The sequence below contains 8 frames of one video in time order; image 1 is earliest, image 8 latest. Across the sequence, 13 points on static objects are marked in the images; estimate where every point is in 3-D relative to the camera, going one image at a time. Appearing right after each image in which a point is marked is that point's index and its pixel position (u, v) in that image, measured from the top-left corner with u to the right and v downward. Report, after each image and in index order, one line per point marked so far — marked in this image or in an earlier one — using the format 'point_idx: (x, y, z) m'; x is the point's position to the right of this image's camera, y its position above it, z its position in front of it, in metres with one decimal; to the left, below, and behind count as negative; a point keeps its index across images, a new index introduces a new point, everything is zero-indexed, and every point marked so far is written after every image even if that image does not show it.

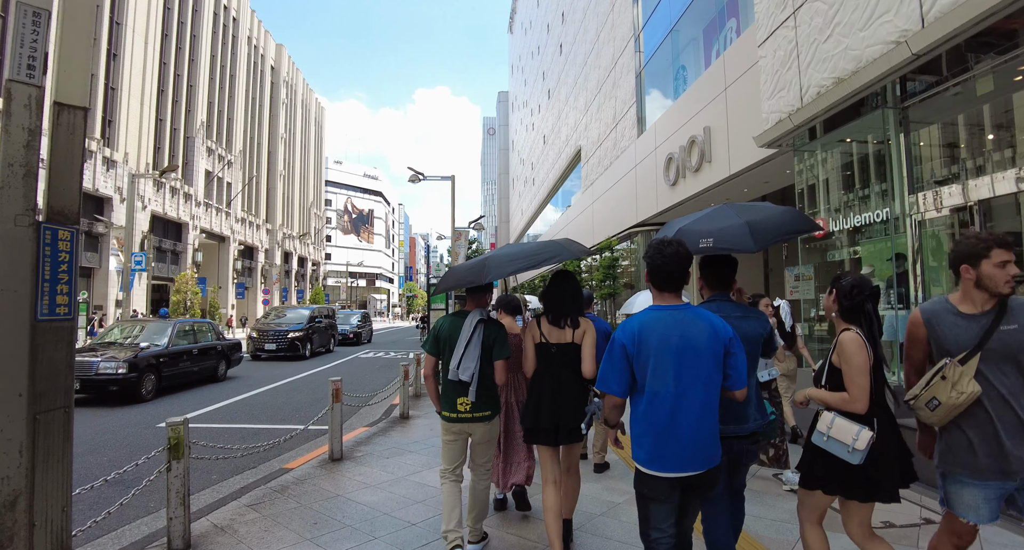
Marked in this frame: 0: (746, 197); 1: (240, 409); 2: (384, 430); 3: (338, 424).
0: (+5.8, +1.9, +13.4) m
1: (-4.5, -2.2, +8.9) m
2: (-1.6, -2.0, +6.6) m
3: (-1.8, -1.5, +5.5) m
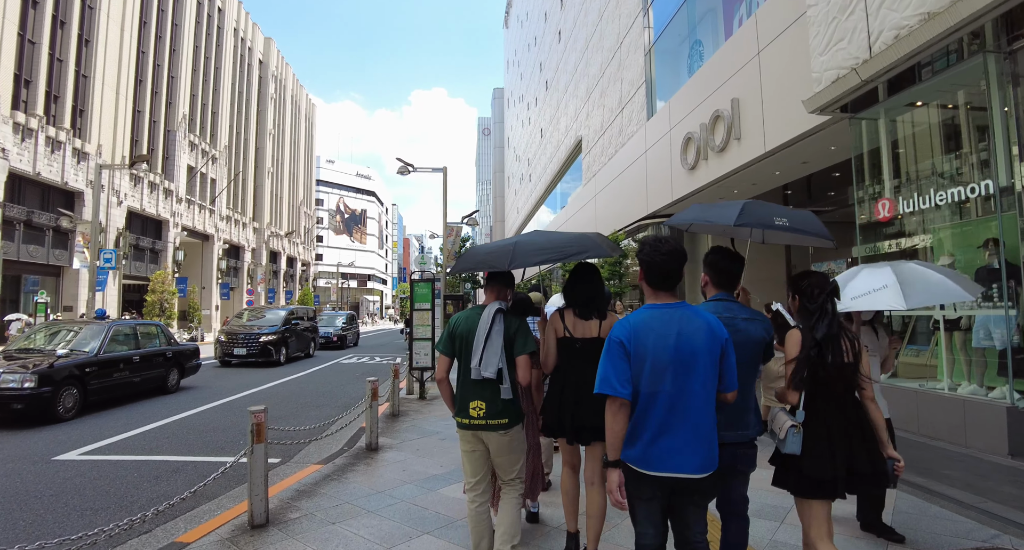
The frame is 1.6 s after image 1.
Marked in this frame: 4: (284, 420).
0: (+5.7, +2.0, +11.8) m
1: (-4.5, -2.1, +7.2) m
2: (-1.6, -1.8, +5.0) m
3: (-1.8, -1.4, +3.8) m
4: (-3.4, -2.2, +7.9) m
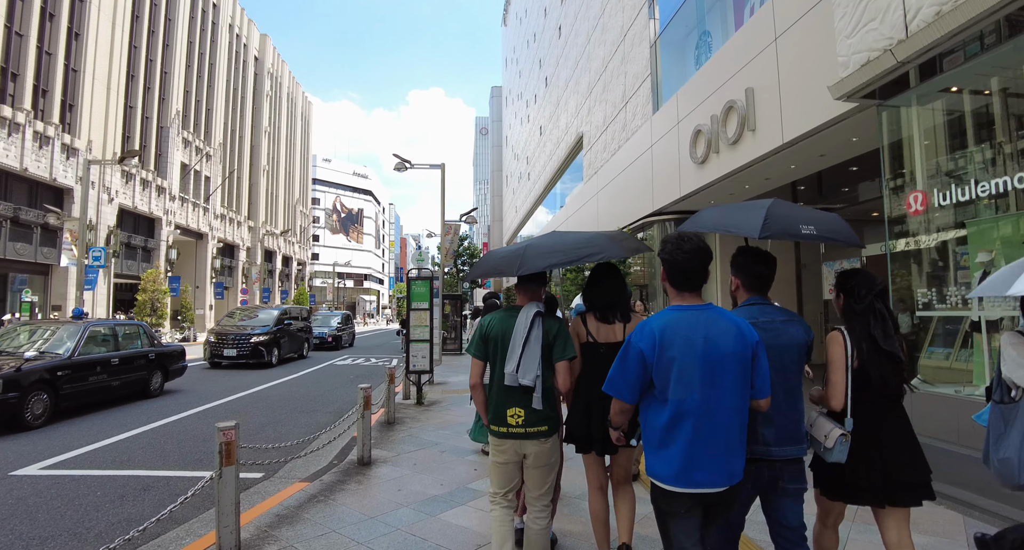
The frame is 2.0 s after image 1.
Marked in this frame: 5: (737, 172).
0: (+5.8, +2.1, +11.3) m
1: (-4.4, -2.1, +6.6) m
2: (-1.5, -1.8, +4.4) m
3: (-1.7, -1.4, +3.2) m
4: (-3.3, -2.1, +7.3) m
5: (+4.6, +2.1, +10.9) m
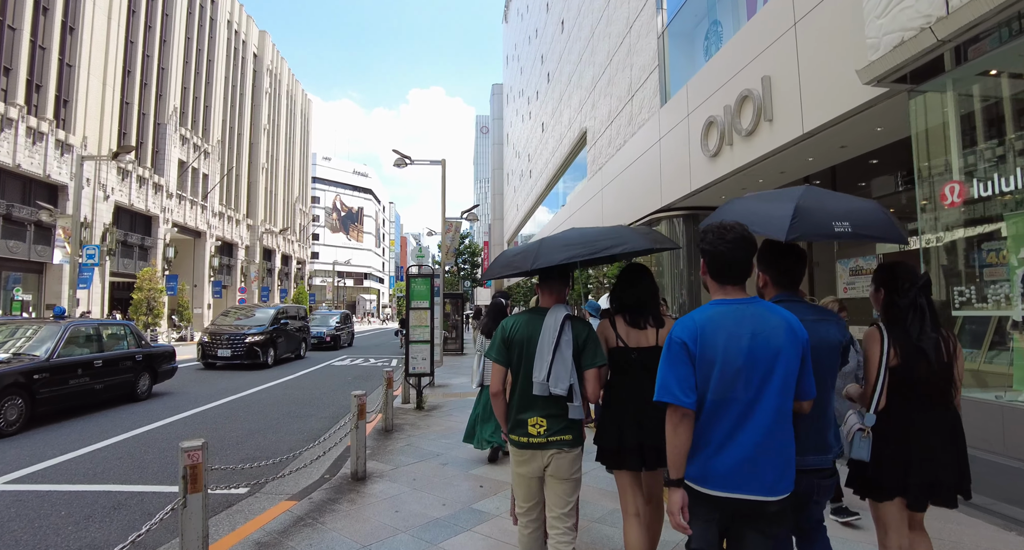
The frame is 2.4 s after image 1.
0: (+5.8, +2.1, +10.8) m
1: (-4.3, -2.0, +6.1) m
2: (-1.4, -1.8, +4.0) m
3: (-1.6, -1.3, +2.8) m
4: (-3.2, -2.1, +6.9) m
5: (+4.7, +2.1, +10.4) m
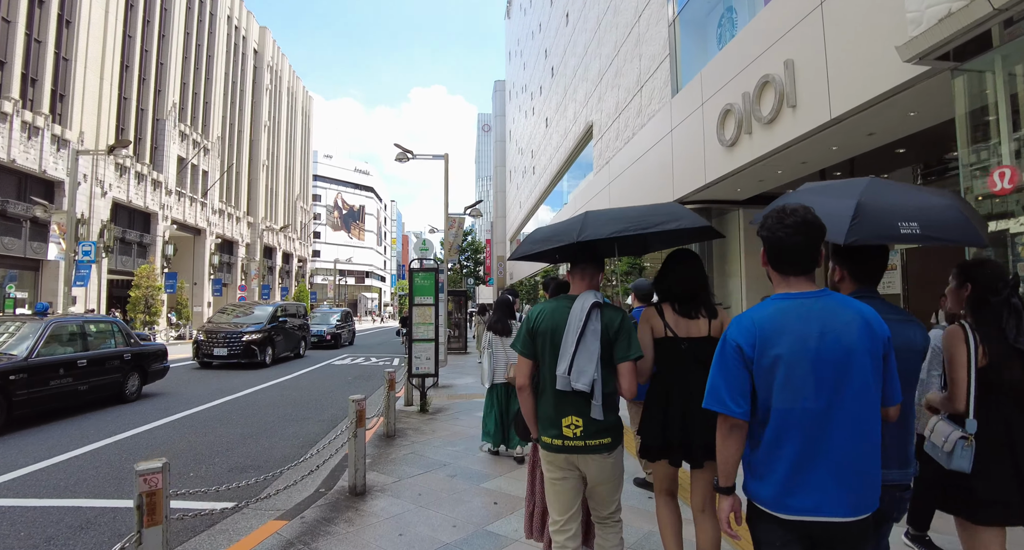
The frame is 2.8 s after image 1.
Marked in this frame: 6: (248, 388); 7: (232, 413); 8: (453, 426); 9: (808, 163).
0: (+6.0, +2.2, +10.3) m
1: (-4.2, -1.9, +5.7) m
2: (-1.3, -1.7, +3.5) m
3: (-1.5, -1.3, +2.3) m
4: (-3.1, -2.0, +6.4) m
5: (+4.8, +2.2, +9.9) m
6: (-5.8, -2.5, +11.8) m
7: (-4.4, -2.2, +8.5) m
8: (-0.8, -2.1, +7.3) m
9: (+5.8, +2.2, +10.4) m
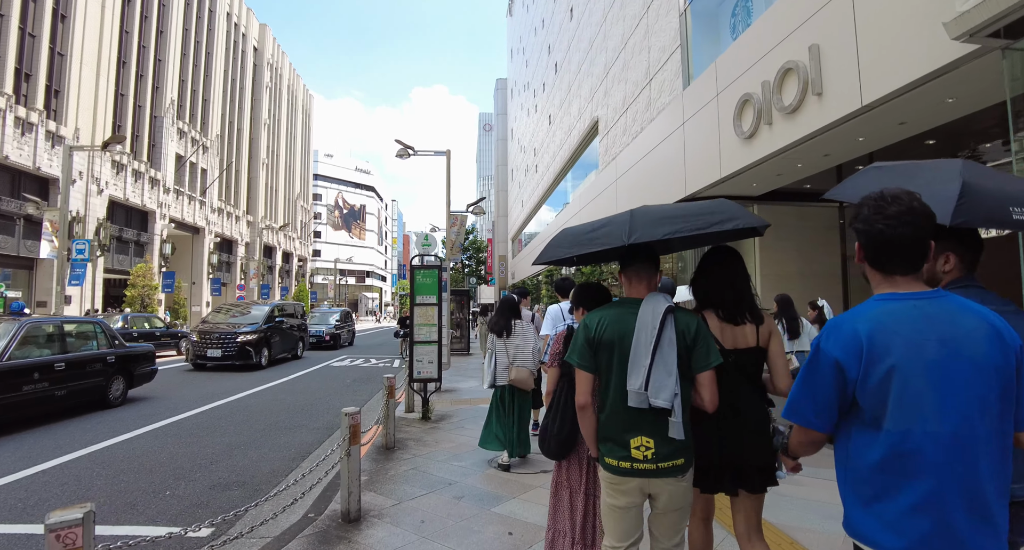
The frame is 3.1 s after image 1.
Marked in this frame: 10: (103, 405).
0: (+6.1, +2.2, +9.7) m
1: (-4.1, -1.9, +5.1) m
2: (-1.2, -1.7, +3.0) m
3: (-1.4, -1.2, +1.8) m
4: (-3.0, -2.0, +5.9) m
5: (+4.9, +2.2, +9.4) m
6: (-5.7, -2.5, +11.3) m
7: (-4.3, -2.1, +8.0) m
8: (-0.7, -2.0, +6.8) m
9: (+5.9, +2.2, +9.9) m
10: (-6.5, -2.1, +8.5) m
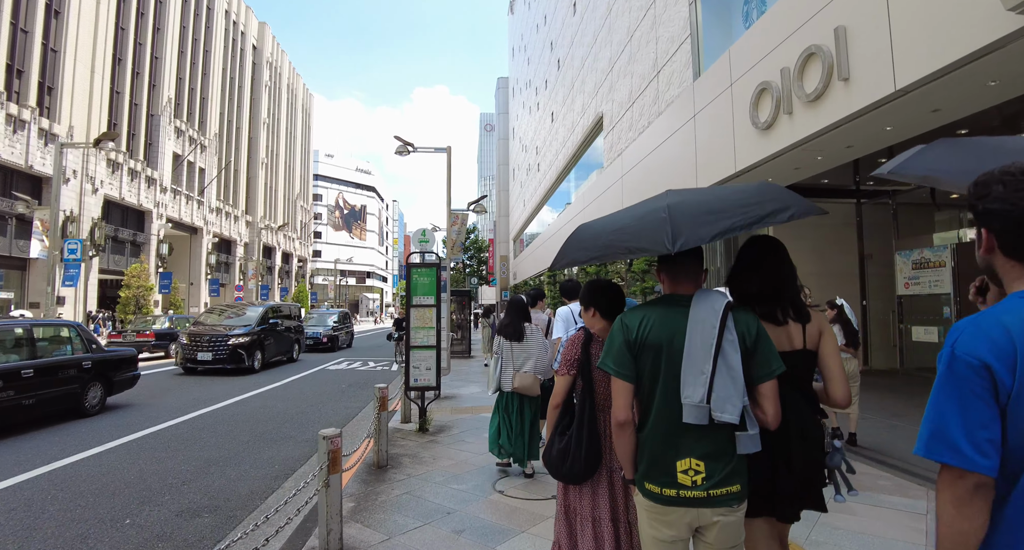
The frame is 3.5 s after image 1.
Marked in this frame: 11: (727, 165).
0: (+6.2, +2.2, +9.2) m
1: (-4.0, -1.9, +4.6) m
2: (-1.1, -1.6, +2.4) m
3: (-1.4, -1.2, +1.2) m
4: (-2.9, -1.9, +5.3) m
5: (+5.0, +2.3, +8.8) m
6: (-5.6, -2.5, +10.7) m
7: (-4.2, -2.1, +7.4) m
8: (-0.6, -2.0, +6.2) m
9: (+5.9, +2.2, +9.3) m
10: (-6.4, -2.0, +7.9) m
11: (+4.4, +2.3, +11.0) m
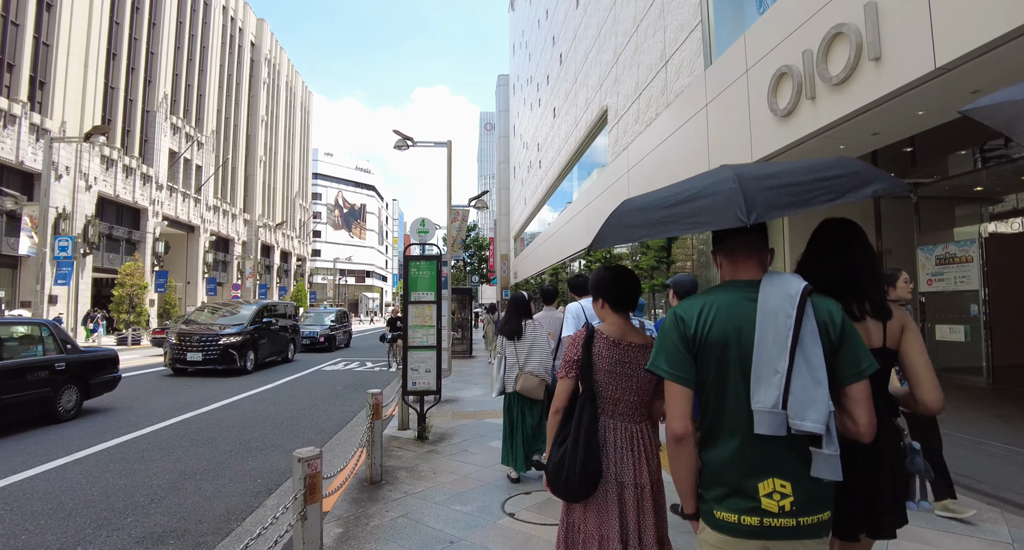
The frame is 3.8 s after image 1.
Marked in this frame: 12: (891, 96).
0: (+6.2, +2.3, +8.6) m
1: (-4.0, -1.8, +4.0) m
2: (-1.1, -1.6, +1.8) m
3: (-1.3, -1.1, +0.6) m
4: (-2.8, -1.9, +4.8) m
5: (+5.1, +2.3, +8.3) m
6: (-5.5, -2.4, +10.2) m
7: (-4.2, -2.1, +6.8) m
8: (-0.6, -1.9, +5.7) m
9: (+6.0, +2.3, +8.8) m
10: (-6.3, -2.0, +7.3) m
11: (+4.5, +2.3, +10.5) m
12: (+5.1, +2.4, +7.2) m
